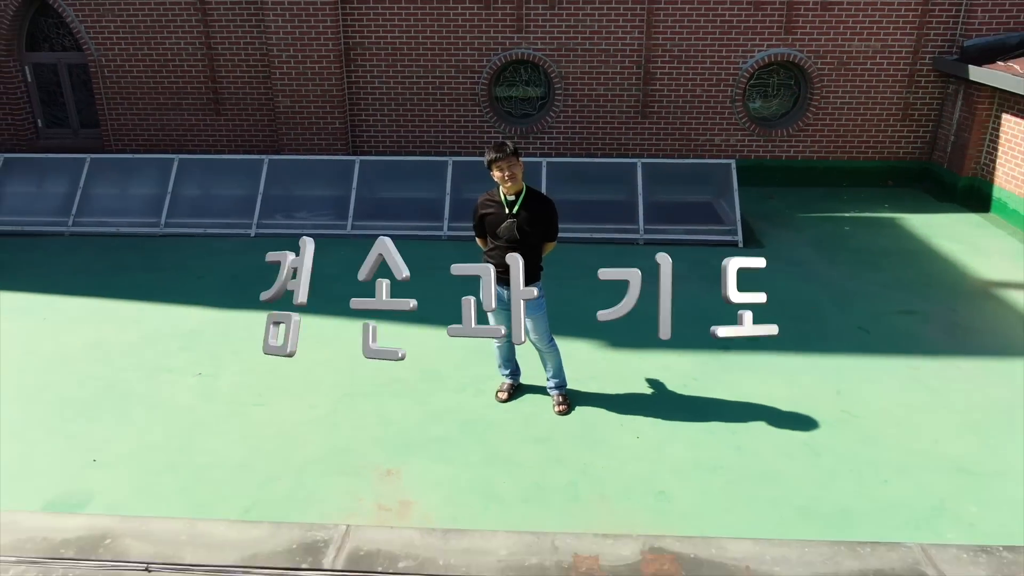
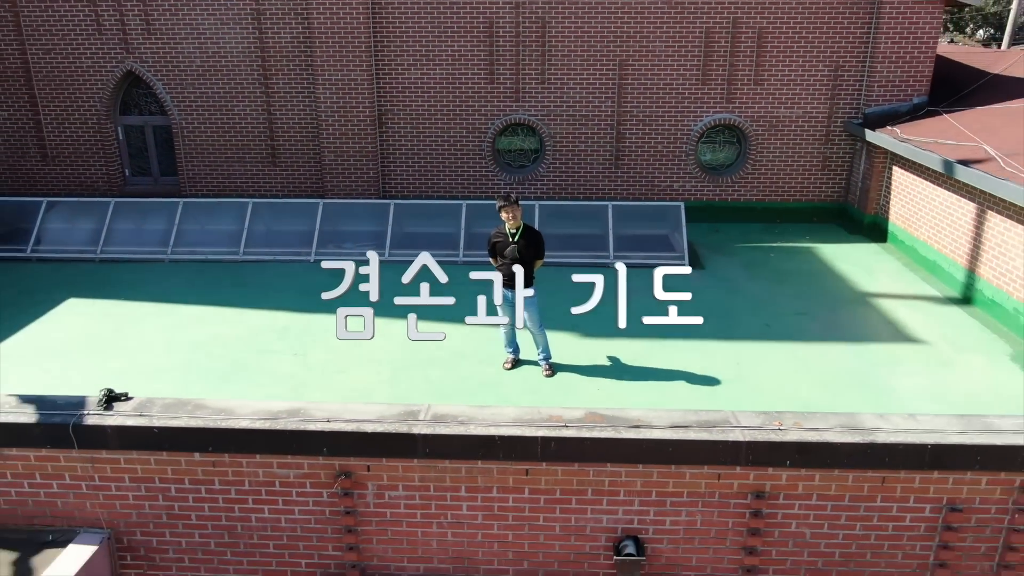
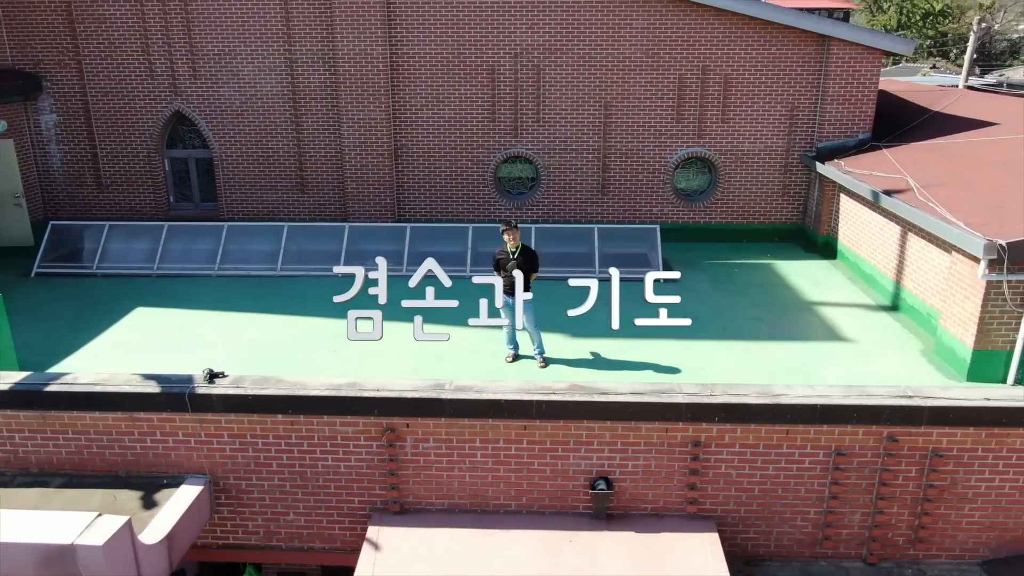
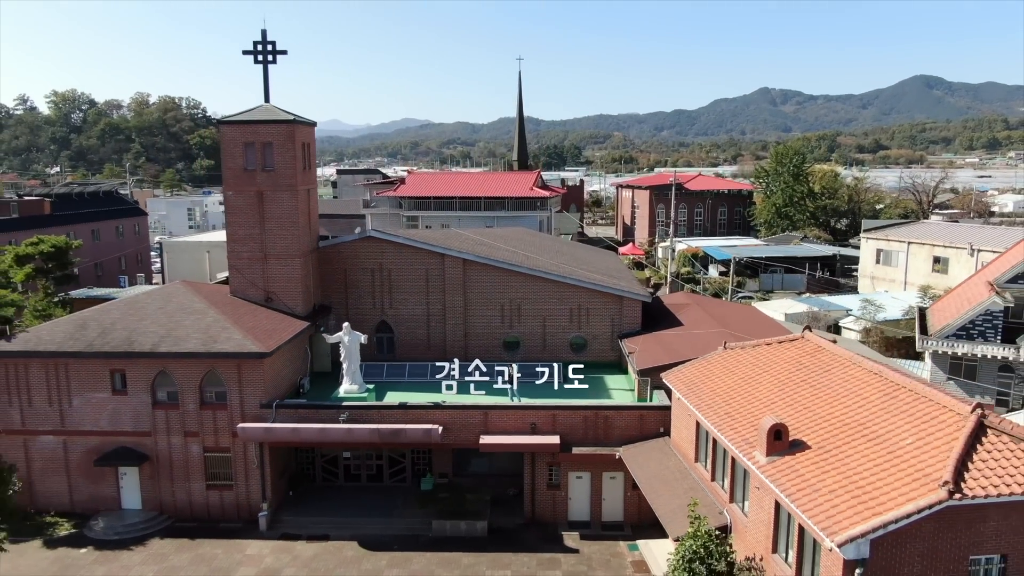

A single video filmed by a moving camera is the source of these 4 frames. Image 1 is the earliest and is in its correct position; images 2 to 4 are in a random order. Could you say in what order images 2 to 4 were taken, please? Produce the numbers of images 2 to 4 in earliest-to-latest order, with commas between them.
2, 3, 4
